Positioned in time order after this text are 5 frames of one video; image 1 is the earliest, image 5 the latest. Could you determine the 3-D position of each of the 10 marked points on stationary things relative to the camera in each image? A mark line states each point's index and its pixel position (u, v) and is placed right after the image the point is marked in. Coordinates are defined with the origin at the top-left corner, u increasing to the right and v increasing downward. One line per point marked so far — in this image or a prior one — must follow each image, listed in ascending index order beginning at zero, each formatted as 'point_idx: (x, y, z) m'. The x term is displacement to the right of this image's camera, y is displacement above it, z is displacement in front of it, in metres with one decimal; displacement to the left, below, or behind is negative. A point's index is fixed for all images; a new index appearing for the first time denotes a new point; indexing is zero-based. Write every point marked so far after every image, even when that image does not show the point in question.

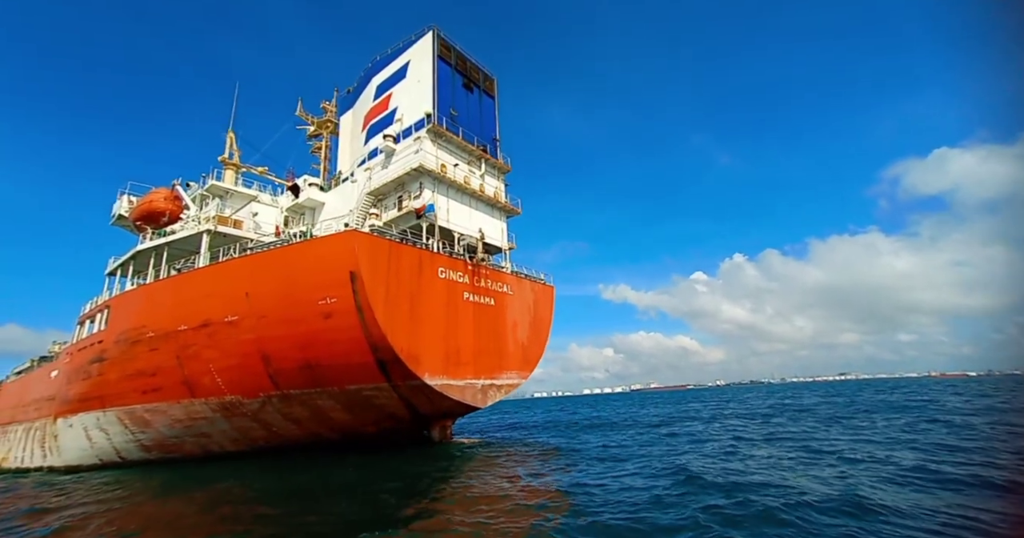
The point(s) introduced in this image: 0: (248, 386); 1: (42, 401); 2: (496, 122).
0: (-6.8, -3.0, +12.5) m
1: (-17.8, -5.0, +18.9) m
2: (-0.6, +5.5, +18.0) m
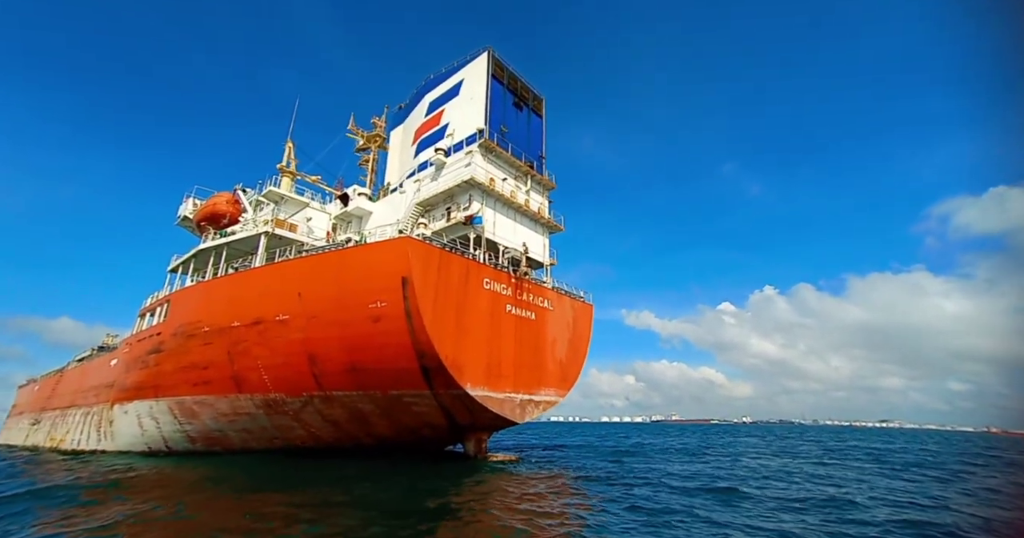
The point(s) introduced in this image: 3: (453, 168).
0: (-5.8, -3.1, +12.8) m
1: (-16.5, -4.8, +19.8) m
2: (+1.2, +4.8, +18.3) m
3: (-1.9, +3.2, +15.4) m
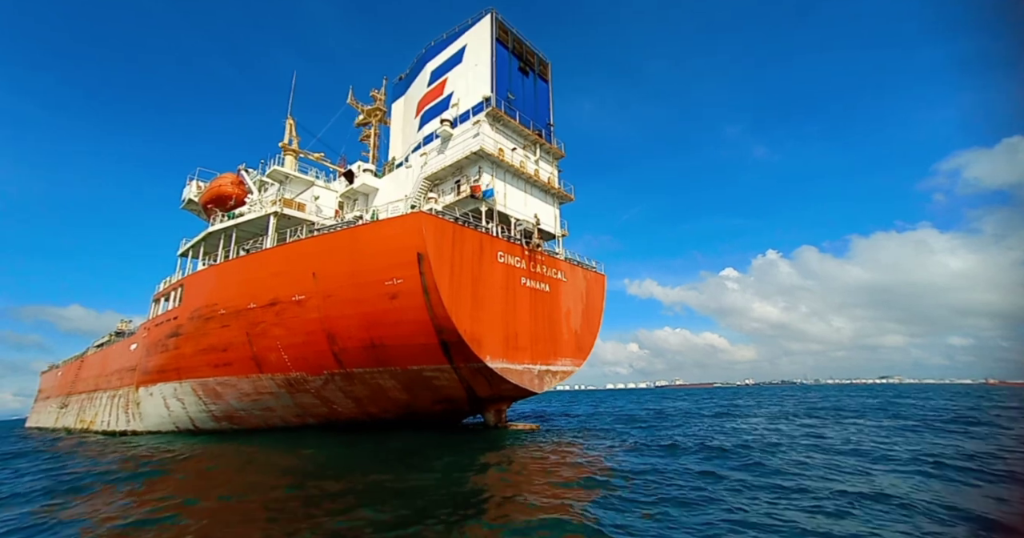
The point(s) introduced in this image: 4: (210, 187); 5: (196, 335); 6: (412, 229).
0: (-5.3, -2.5, +12.9) m
1: (-15.9, -4.2, +20.0) m
2: (+1.4, +5.9, +17.9) m
3: (-1.6, +4.0, +15.1) m
4: (-11.1, +3.0, +17.8) m
5: (-10.0, -2.1, +15.4) m
6: (-2.3, +0.9, +11.1) m
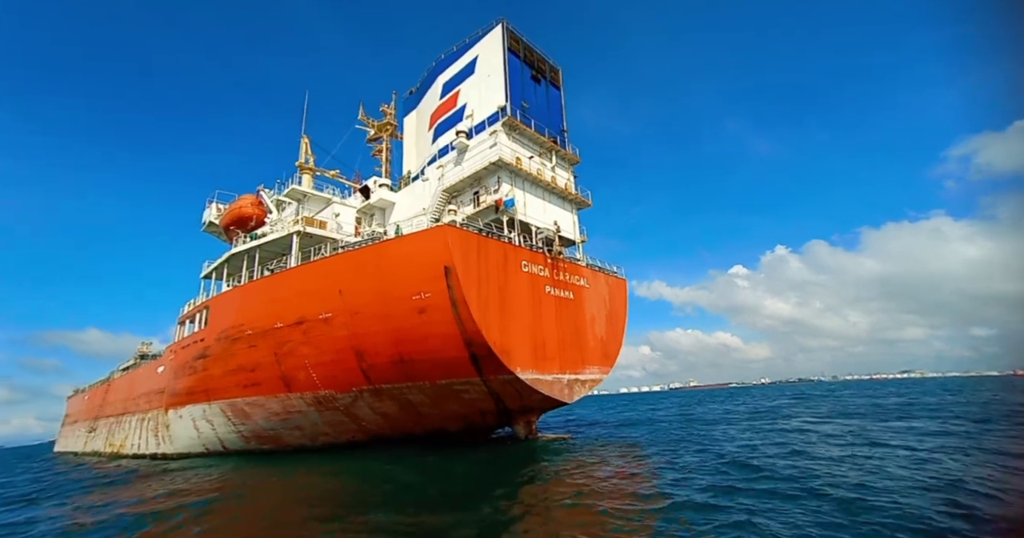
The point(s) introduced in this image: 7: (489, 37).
0: (-4.5, -3.0, +12.9) m
1: (-14.9, -5.2, +20.2) m
2: (+1.9, +5.7, +17.8) m
3: (-1.1, +3.7, +15.1) m
4: (-10.5, +2.2, +18.0) m
5: (-9.2, -2.8, +15.5) m
6: (-1.7, +0.6, +11.1) m
7: (-0.8, +7.8, +16.5) m
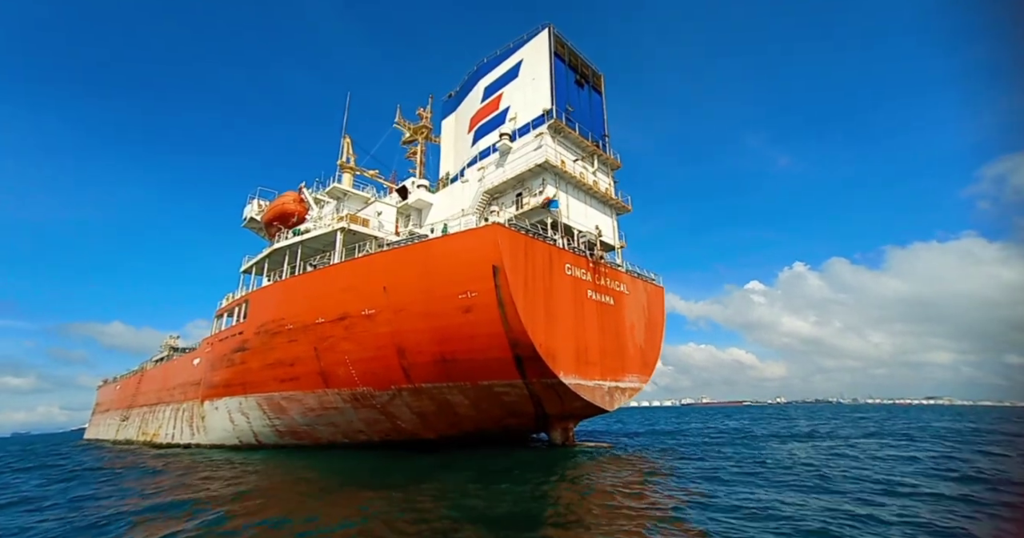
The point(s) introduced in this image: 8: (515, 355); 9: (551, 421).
0: (-3.5, -2.9, +12.9) m
1: (-13.7, -4.9, +20.5) m
2: (+3.4, +5.5, +17.7) m
3: (+0.3, +3.6, +15.1) m
4: (-9.0, +2.4, +18.3) m
5: (-8.0, -2.6, +15.6) m
6: (-0.6, +0.6, +11.1) m
7: (+0.7, +7.7, +16.5) m
8: (+0.1, -2.0, +11.3) m
9: (+1.1, -4.1, +13.3) m
